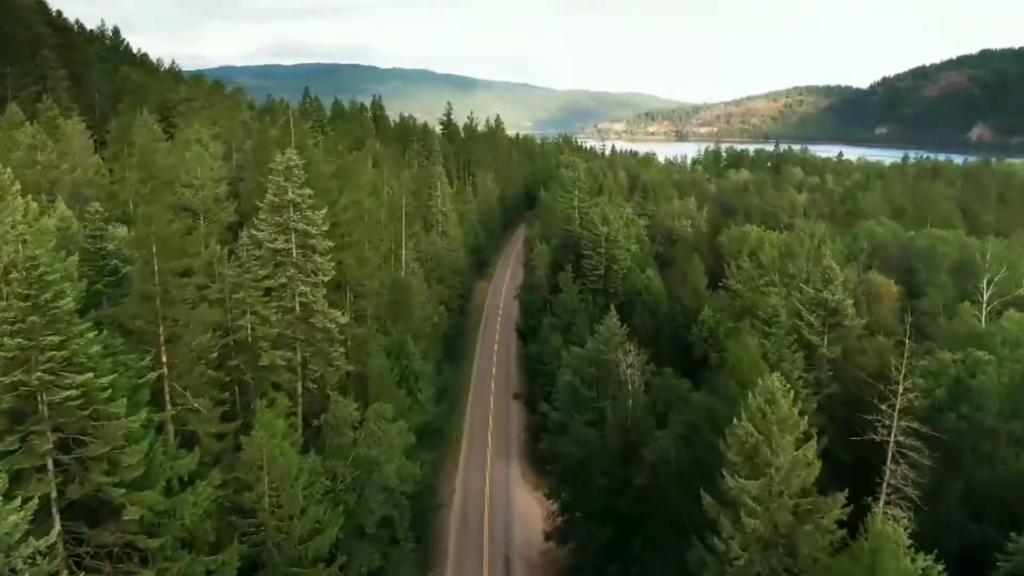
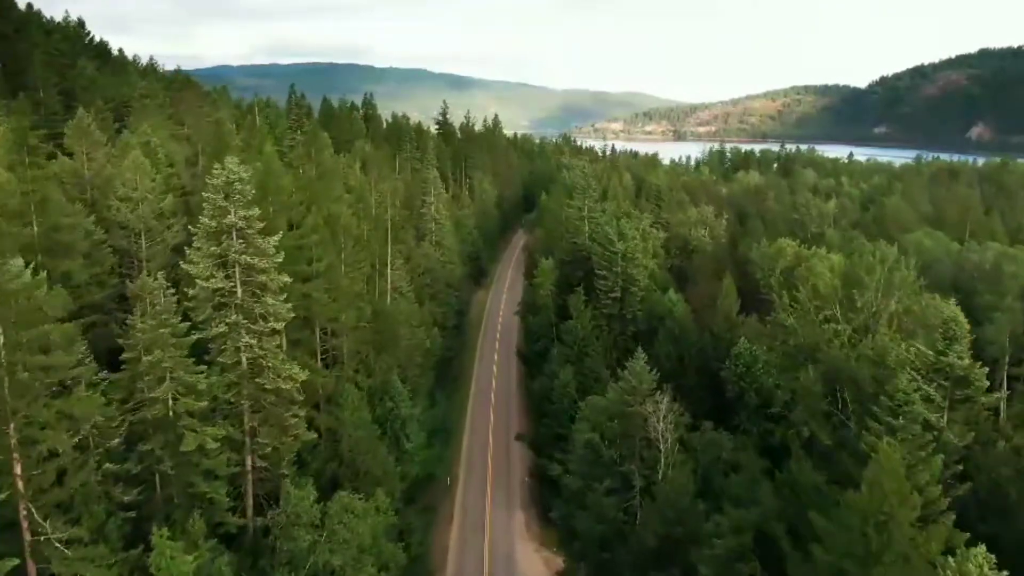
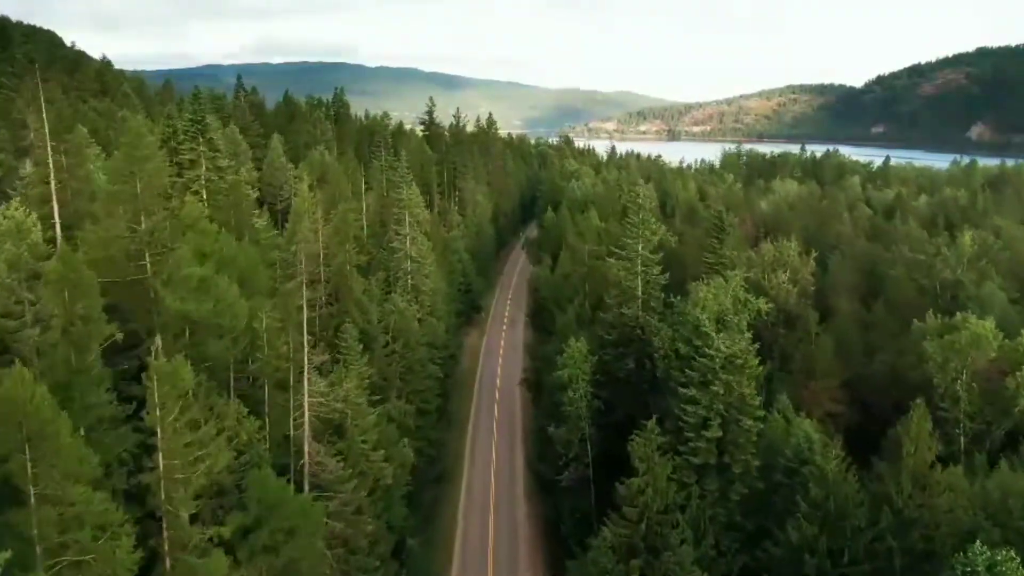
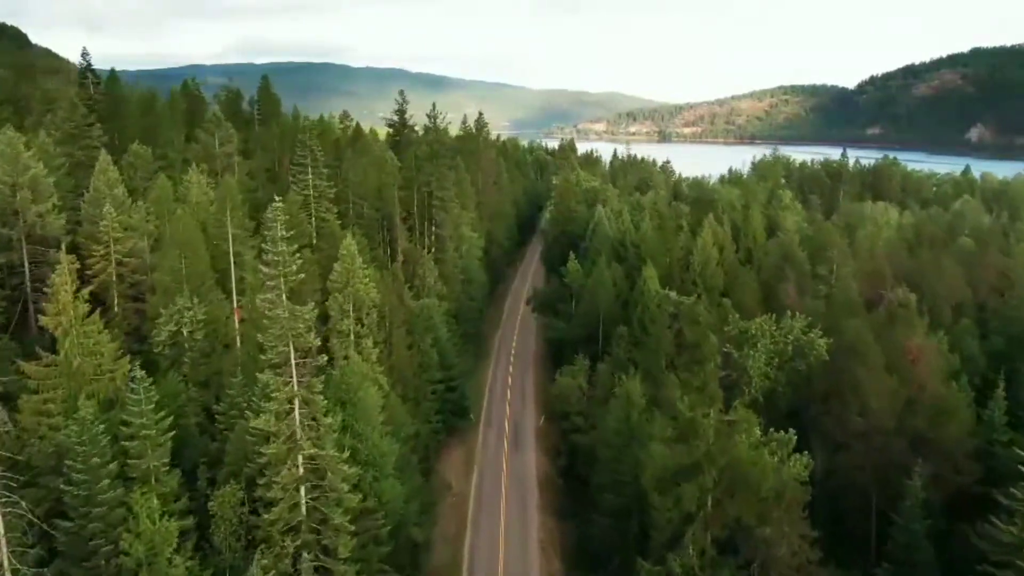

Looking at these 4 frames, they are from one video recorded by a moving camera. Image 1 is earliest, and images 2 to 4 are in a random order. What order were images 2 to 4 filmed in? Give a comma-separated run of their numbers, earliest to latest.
2, 3, 4
